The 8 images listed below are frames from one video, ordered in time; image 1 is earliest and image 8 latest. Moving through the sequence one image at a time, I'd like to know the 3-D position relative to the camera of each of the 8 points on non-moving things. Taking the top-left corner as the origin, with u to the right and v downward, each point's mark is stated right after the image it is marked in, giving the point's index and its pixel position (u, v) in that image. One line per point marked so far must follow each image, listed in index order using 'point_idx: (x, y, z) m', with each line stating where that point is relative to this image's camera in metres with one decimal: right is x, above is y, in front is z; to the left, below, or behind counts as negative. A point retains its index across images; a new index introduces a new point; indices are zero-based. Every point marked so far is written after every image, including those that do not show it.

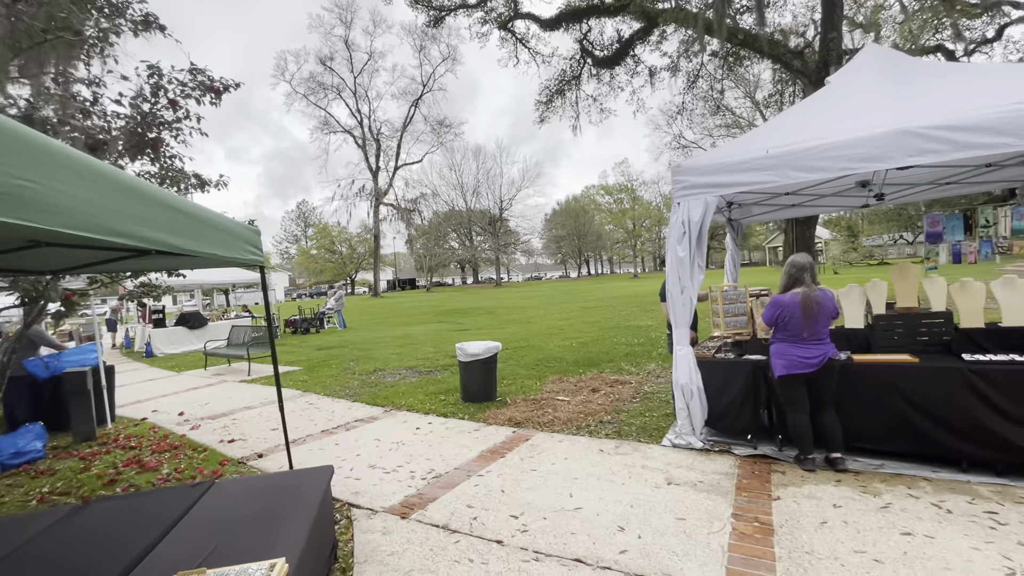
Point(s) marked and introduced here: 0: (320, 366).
0: (-4.0, -1.6, +9.8) m
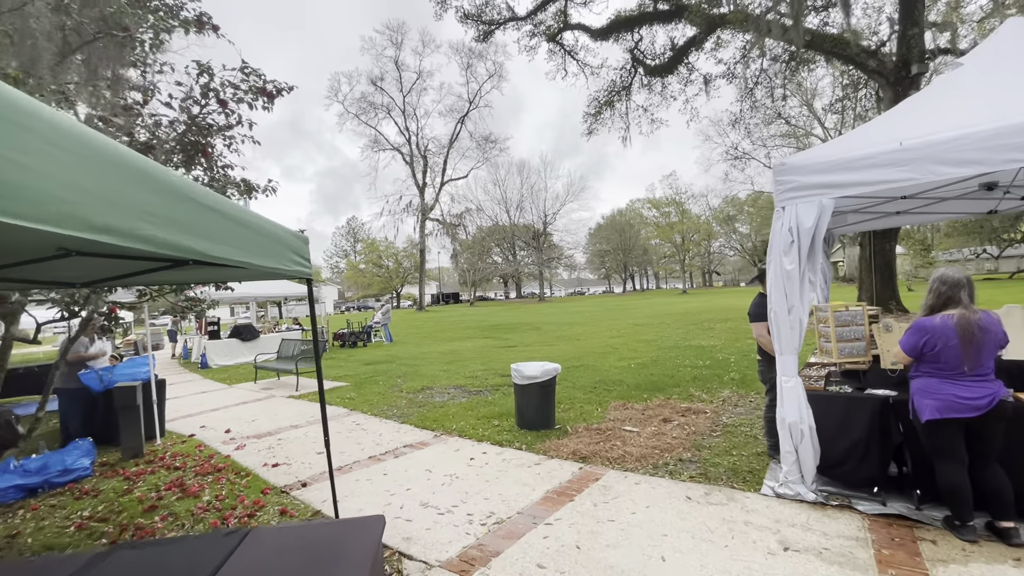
0: (-2.9, -1.9, +9.6) m
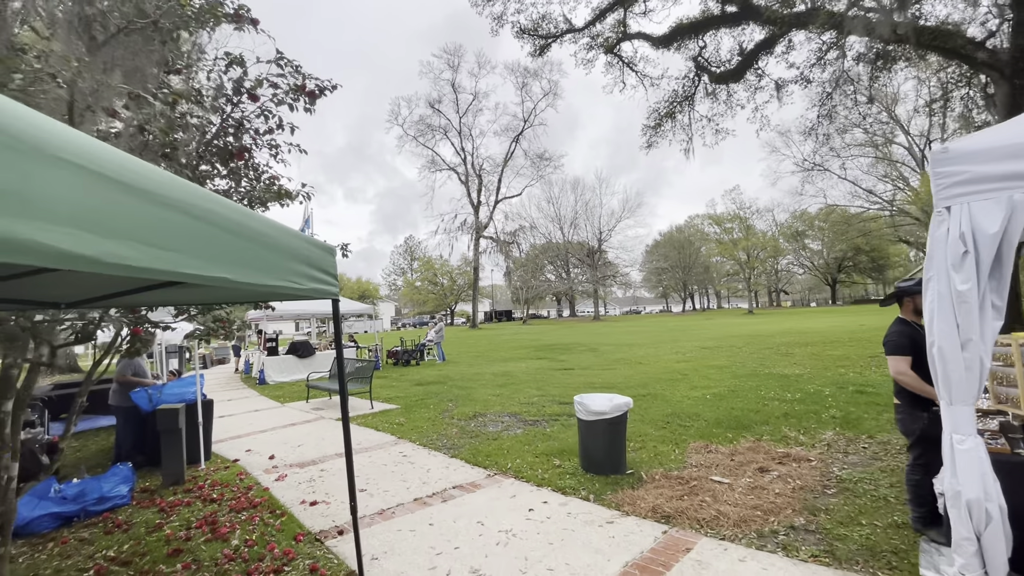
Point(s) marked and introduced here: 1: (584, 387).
0: (-1.8, -2.2, +9.1) m
1: (+1.5, -2.1, +10.1) m
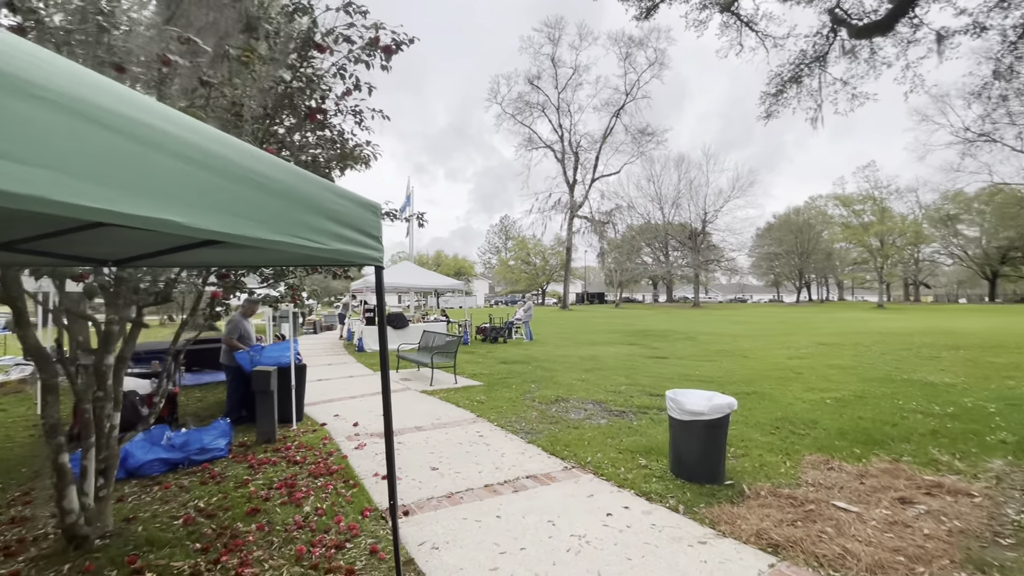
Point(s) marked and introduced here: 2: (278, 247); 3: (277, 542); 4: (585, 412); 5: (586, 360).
0: (-0.2, -1.8, +9.0) m
1: (+3.2, -1.8, +9.3) m
2: (-0.8, +0.1, +1.6) m
3: (-1.6, -1.8, +3.3) m
4: (+1.0, -1.8, +6.9) m
5: (+1.9, -1.8, +12.0) m
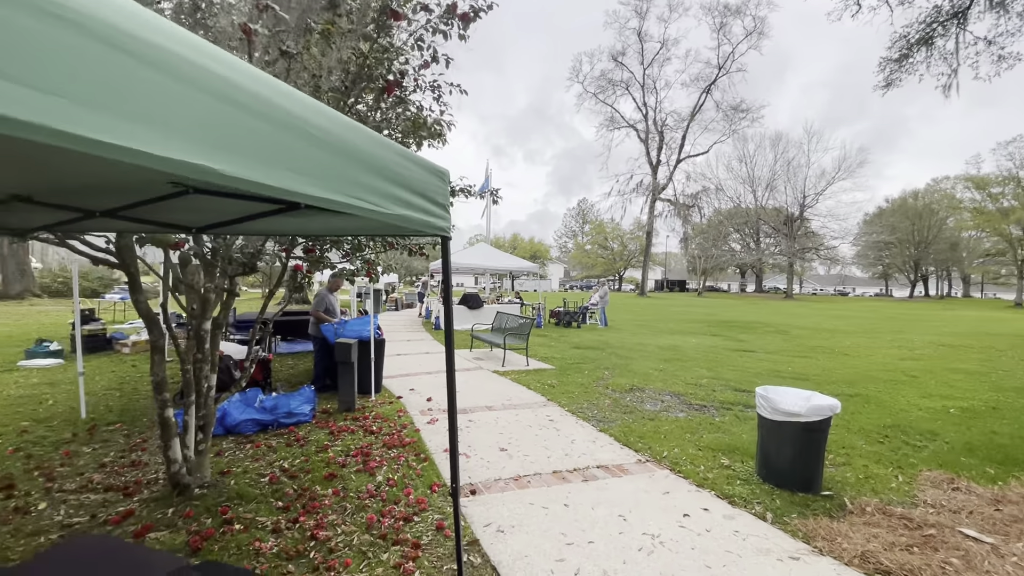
0: (+1.1, -1.5, +8.8) m
1: (+4.6, -1.6, +8.6) m
2: (-0.6, +0.3, +1.6) m
3: (-1.2, -1.6, +3.4) m
4: (+2.0, -1.6, +6.5) m
5: (+3.7, -1.5, +11.5) m
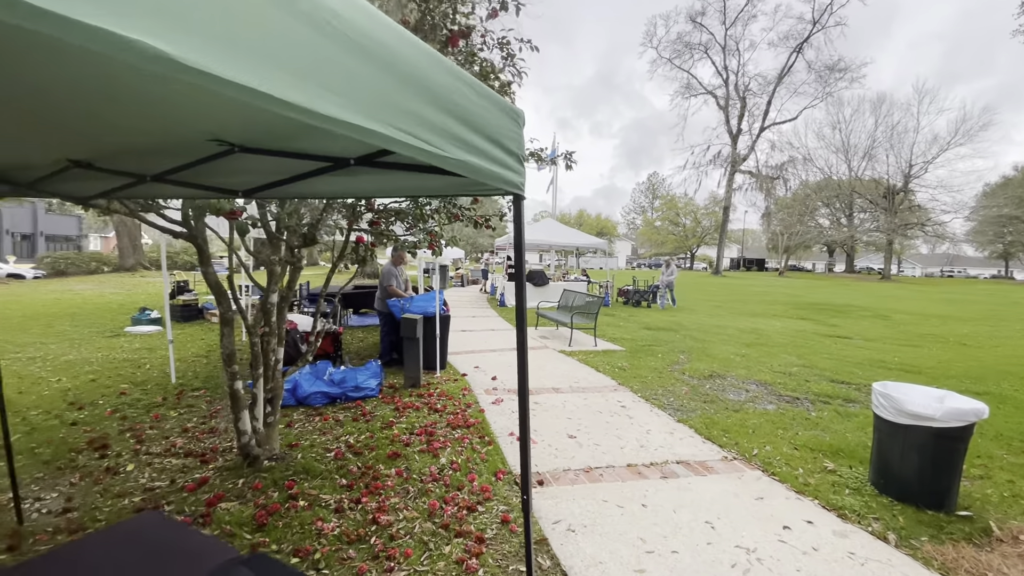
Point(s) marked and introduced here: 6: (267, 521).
0: (+2.3, -1.1, +8.3) m
1: (+5.7, -1.2, +7.6) m
2: (-0.3, +0.3, +1.3) m
3: (-0.7, -1.4, +3.3) m
4: (+2.9, -1.3, +5.9) m
5: (+5.2, -1.0, +10.6) m
6: (-1.5, -1.4, +2.9) m
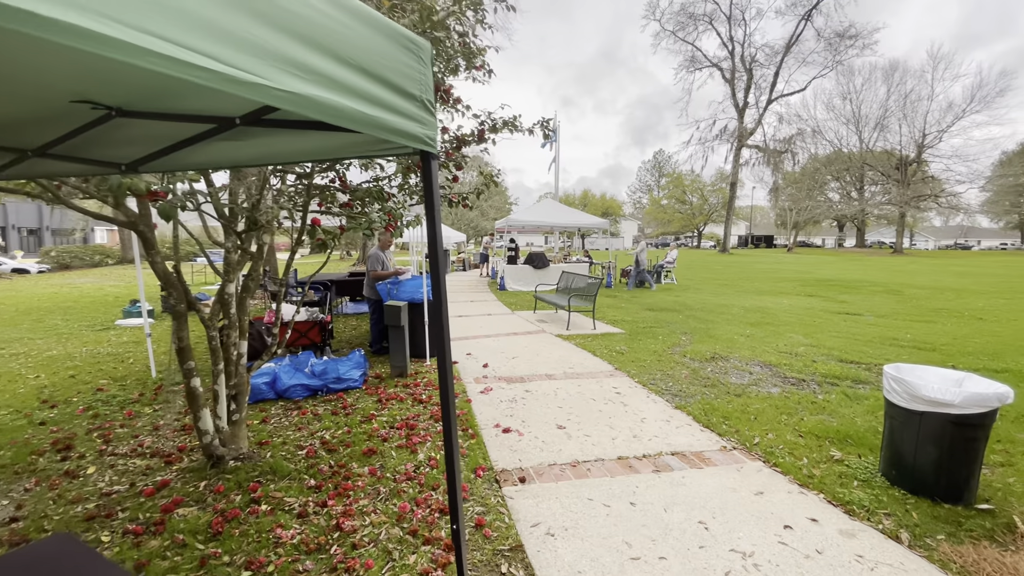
0: (+2.2, -0.8, +8.0) m
1: (+5.6, -0.8, +7.3) m
2: (-0.5, +0.4, +1.0) m
3: (-0.8, -1.3, +3.0) m
4: (+2.8, -1.0, +5.6) m
5: (+5.2, -0.5, +10.3) m
6: (-1.6, -1.4, +2.7) m
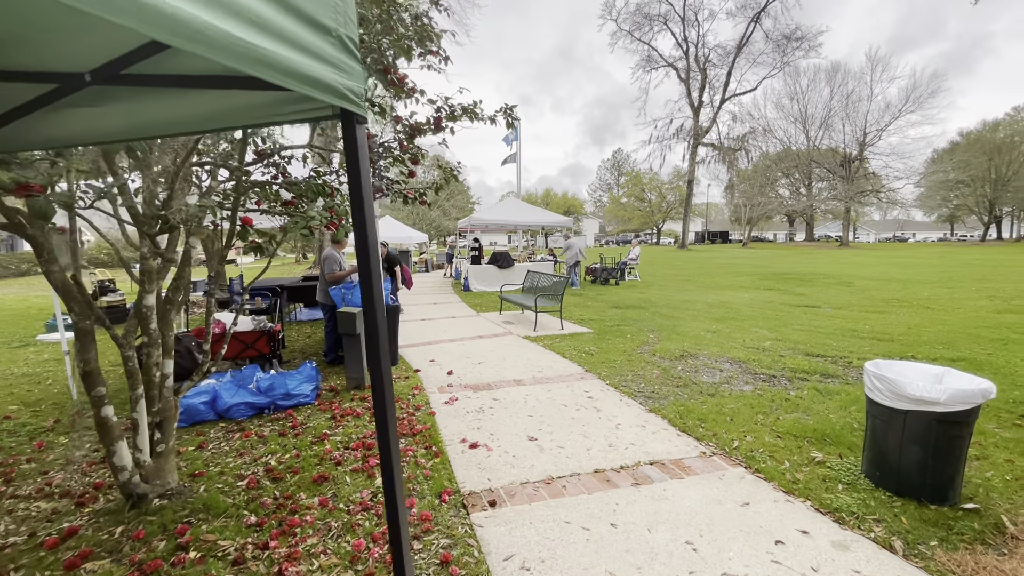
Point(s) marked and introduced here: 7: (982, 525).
0: (+1.6, -0.7, +7.9) m
1: (+5.1, -0.7, +7.4) m
2: (-0.6, +0.3, +0.7) m
3: (-1.0, -1.3, +2.7) m
4: (+2.4, -1.0, +5.5) m
5: (+4.4, -0.4, +10.4) m
6: (-1.8, -1.4, +2.3) m
7: (+2.6, -1.3, +2.6) m
